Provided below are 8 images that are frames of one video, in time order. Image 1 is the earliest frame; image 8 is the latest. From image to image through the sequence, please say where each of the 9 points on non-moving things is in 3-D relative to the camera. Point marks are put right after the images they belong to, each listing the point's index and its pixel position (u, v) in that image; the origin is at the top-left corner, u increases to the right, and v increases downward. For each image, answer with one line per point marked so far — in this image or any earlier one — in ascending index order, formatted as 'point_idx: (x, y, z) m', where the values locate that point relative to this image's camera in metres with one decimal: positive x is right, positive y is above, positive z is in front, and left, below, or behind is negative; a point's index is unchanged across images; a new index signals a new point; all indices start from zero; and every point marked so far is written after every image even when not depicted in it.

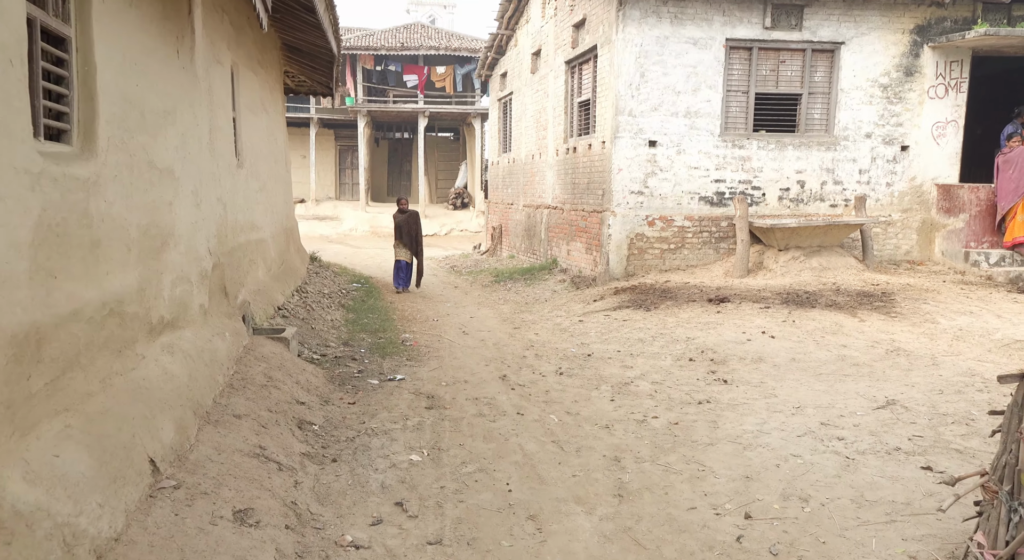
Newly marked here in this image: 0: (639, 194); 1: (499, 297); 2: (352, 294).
0: (+1.8, +1.2, +12.4) m
1: (-0.2, -0.3, +13.4) m
2: (-2.3, -0.2, +13.1) m
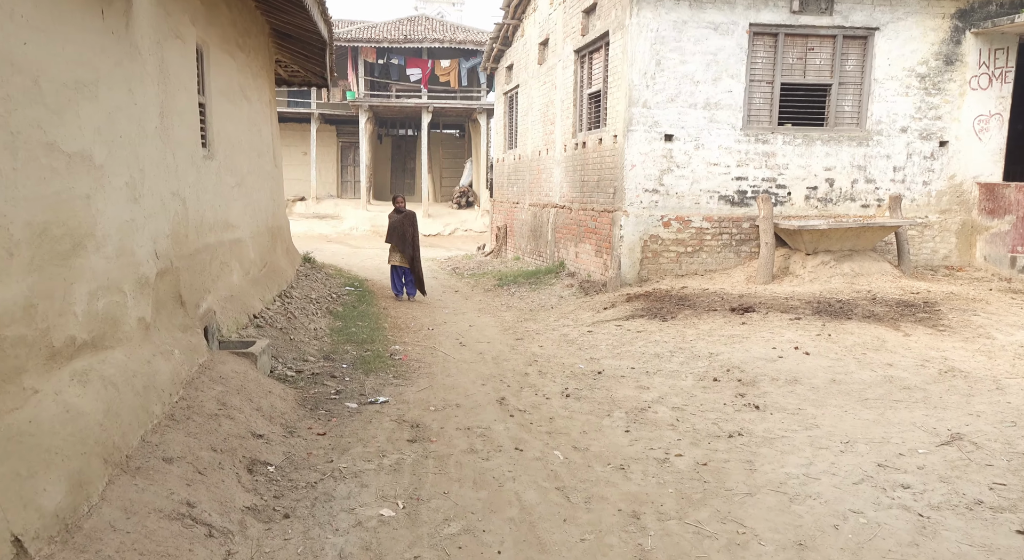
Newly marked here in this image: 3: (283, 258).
0: (+1.8, +1.1, +11.5) m
1: (-0.2, -0.3, +12.4) m
2: (-2.3, -0.3, +12.1) m
3: (-3.2, +0.3, +12.6) m
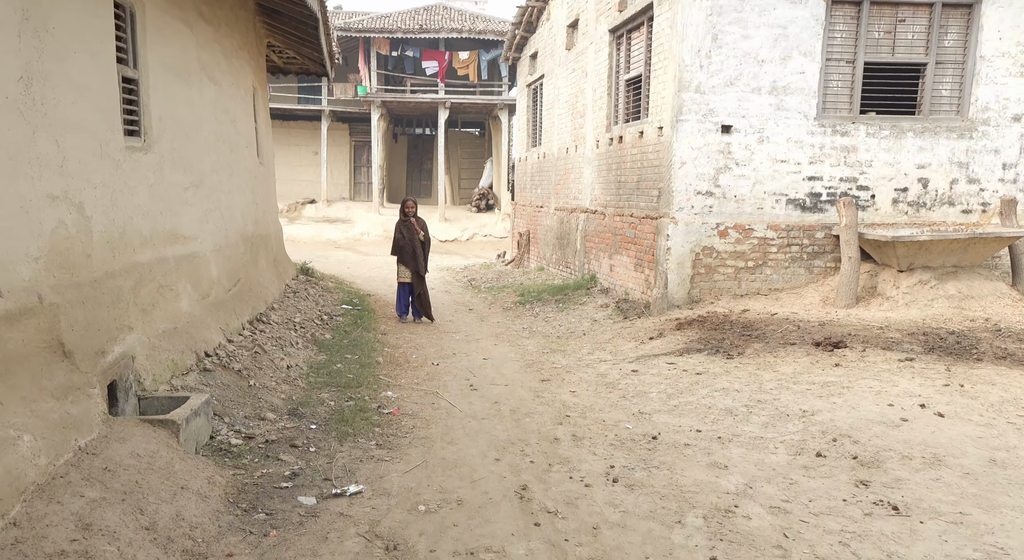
0: (+2.1, +0.9, +9.5) m
1: (+0.1, -0.5, +10.5) m
2: (-2.0, -0.5, +10.3) m
3: (-2.9, +0.1, +10.8) m
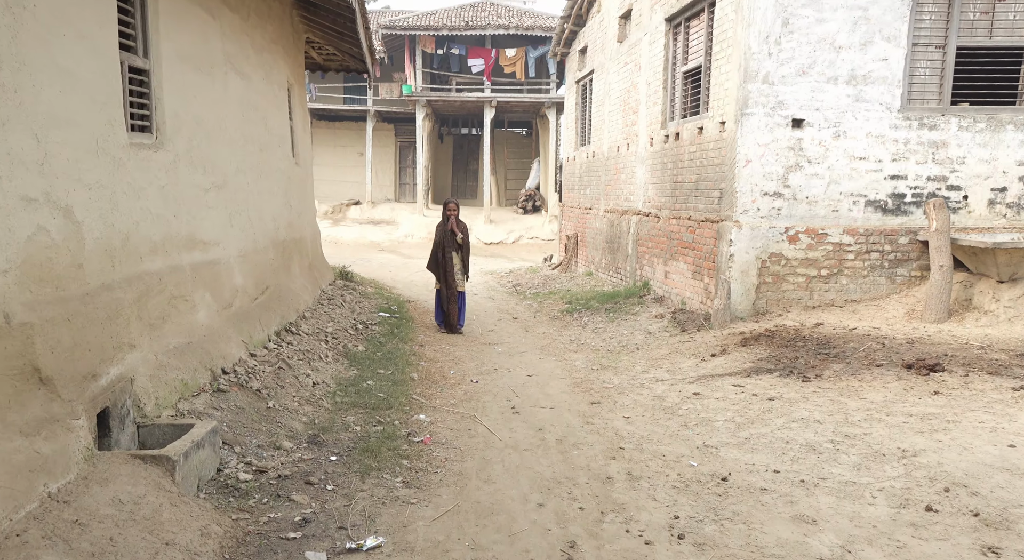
0: (+2.5, +0.8, +8.7) m
1: (+0.6, -0.6, +9.7) m
2: (-1.5, -0.6, +9.6) m
3: (-2.4, 0.0, +10.2) m
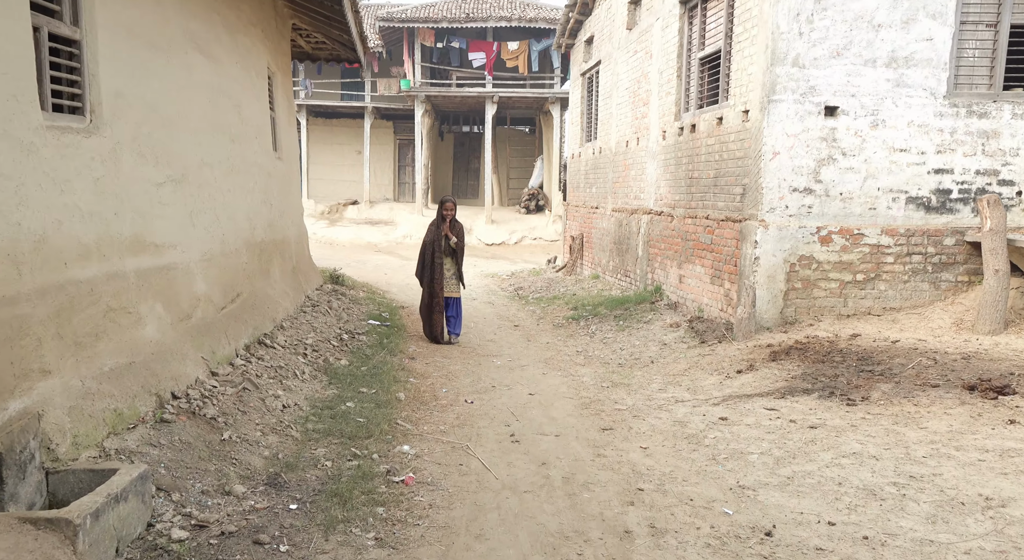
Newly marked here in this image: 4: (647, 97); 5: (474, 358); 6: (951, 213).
0: (+2.5, +0.8, +7.8) m
1: (+0.6, -0.7, +8.9) m
2: (-1.5, -0.6, +8.8) m
3: (-2.4, 0.0, +9.3) m
4: (+1.7, +2.4, +11.6) m
5: (-0.4, -0.7, +8.5) m
6: (+3.7, +0.6, +7.6) m
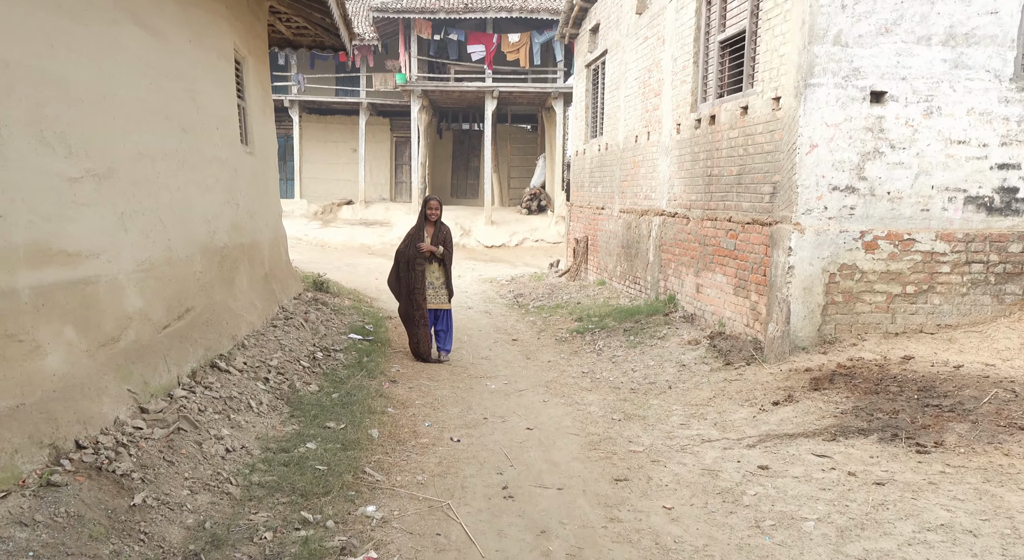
0: (+2.5, +0.7, +6.7) m
1: (+0.6, -0.8, +7.8) m
2: (-1.5, -0.7, +7.7) m
3: (-2.4, -0.1, +8.3) m
4: (+1.7, +2.3, +10.5) m
5: (-0.4, -0.8, +7.4) m
6: (+3.7, +0.5, +6.6) m
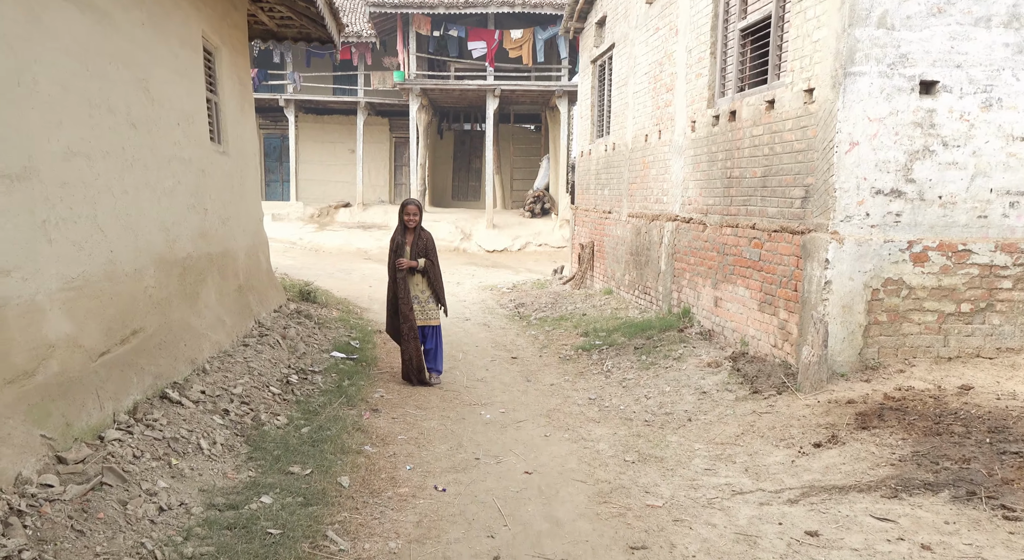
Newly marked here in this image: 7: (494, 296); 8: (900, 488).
0: (+2.5, +0.6, +5.8) m
1: (+0.6, -0.9, +6.9) m
2: (-1.6, -0.8, +6.8) m
3: (-2.4, -0.2, +7.4) m
4: (+1.7, +2.1, +9.6) m
5: (-0.4, -0.9, +6.5) m
6: (+3.7, +0.4, +5.7) m
7: (-0.3, -0.2, +13.7) m
8: (+1.8, -1.0, +4.2) m
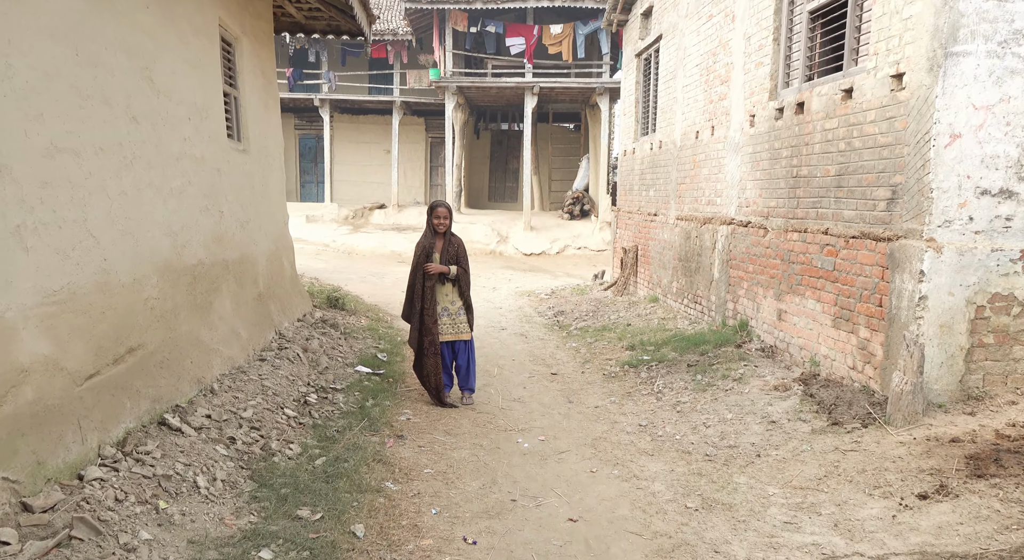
0: (+2.7, +0.5, +5.0) m
1: (+0.9, -1.0, +6.2) m
2: (-1.3, -0.9, +6.2) m
3: (-2.1, -0.3, +6.8) m
4: (+2.1, +2.1, +8.8) m
5: (-0.1, -1.0, +5.8) m
6: (+3.9, +0.3, +4.8) m
7: (+0.3, -0.3, +12.9) m
8: (+2.0, -1.0, +3.4) m
